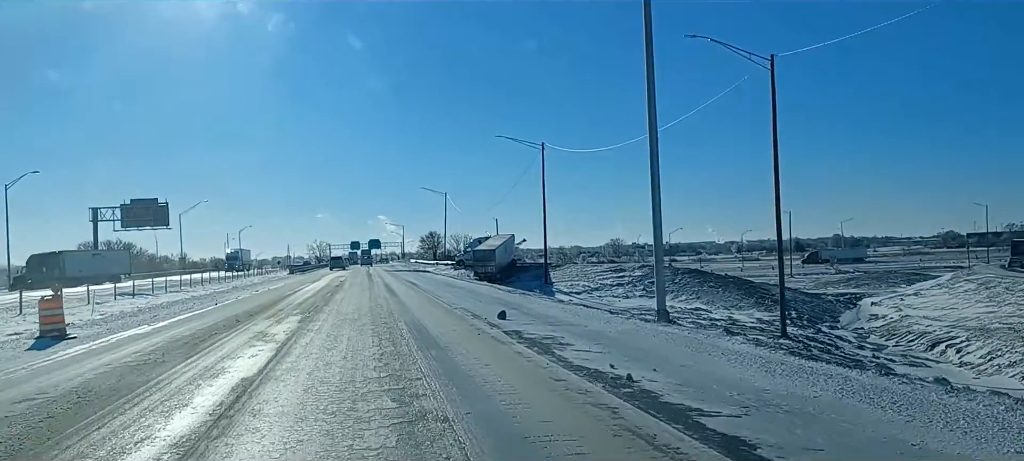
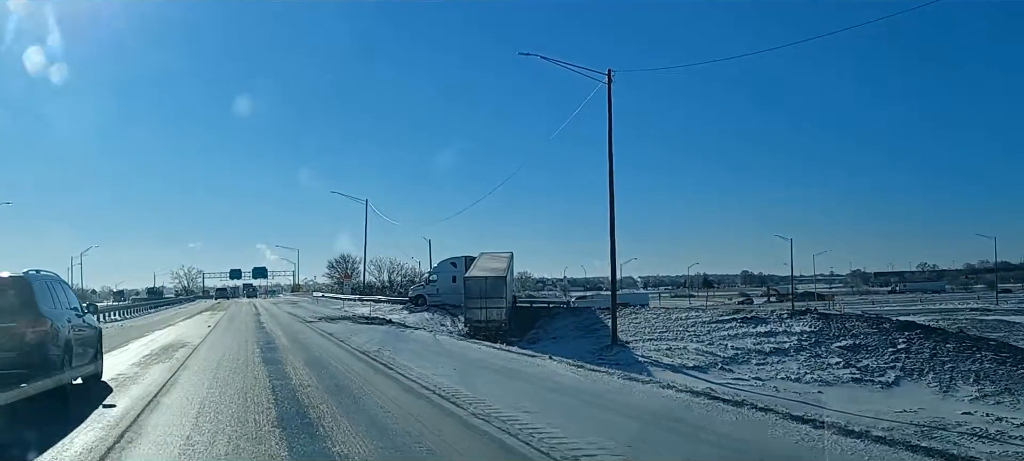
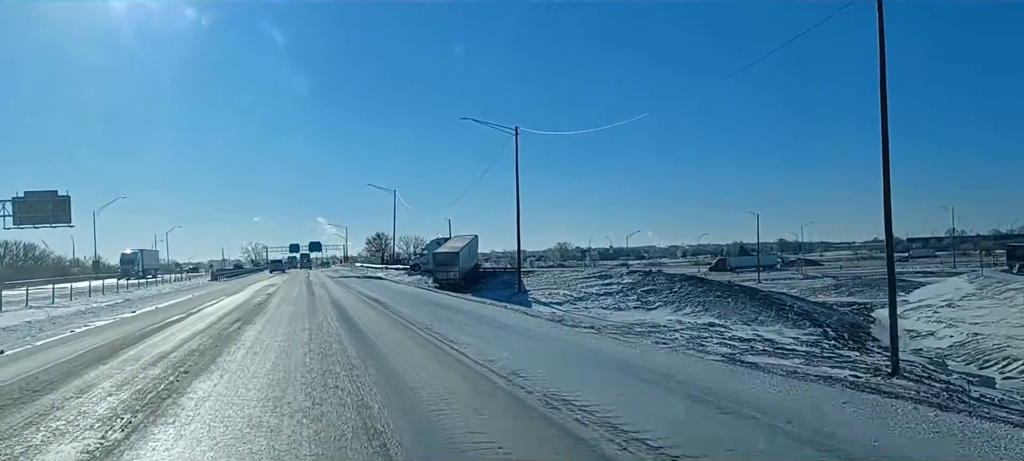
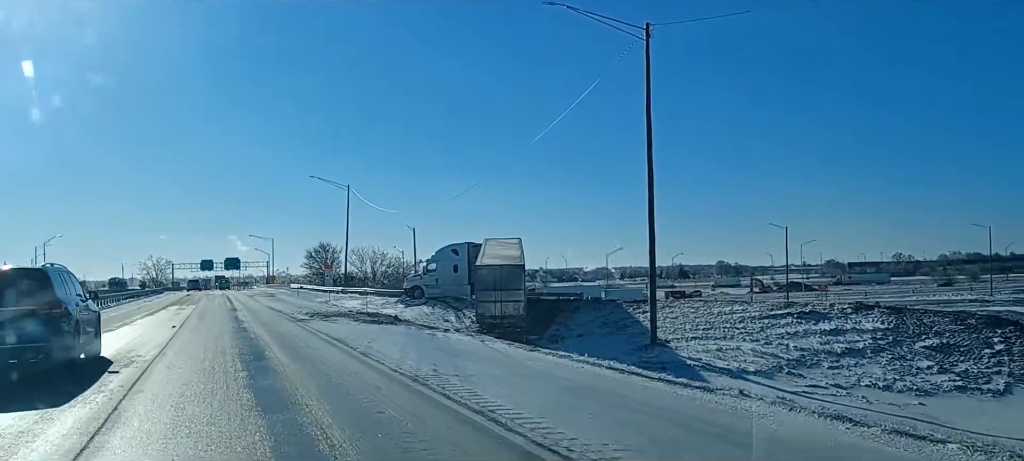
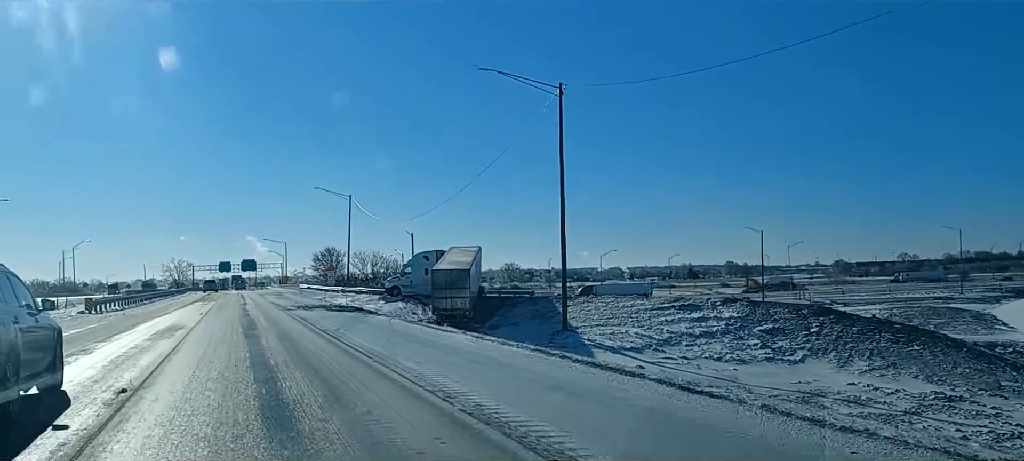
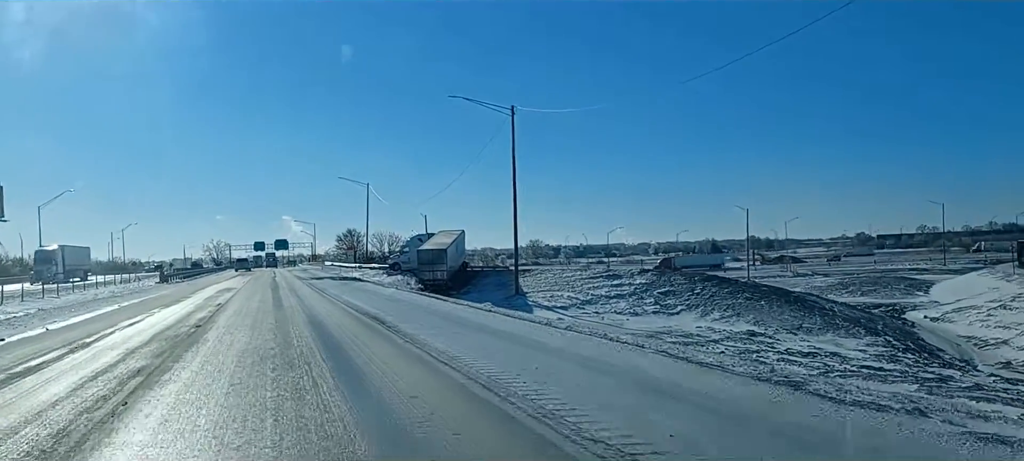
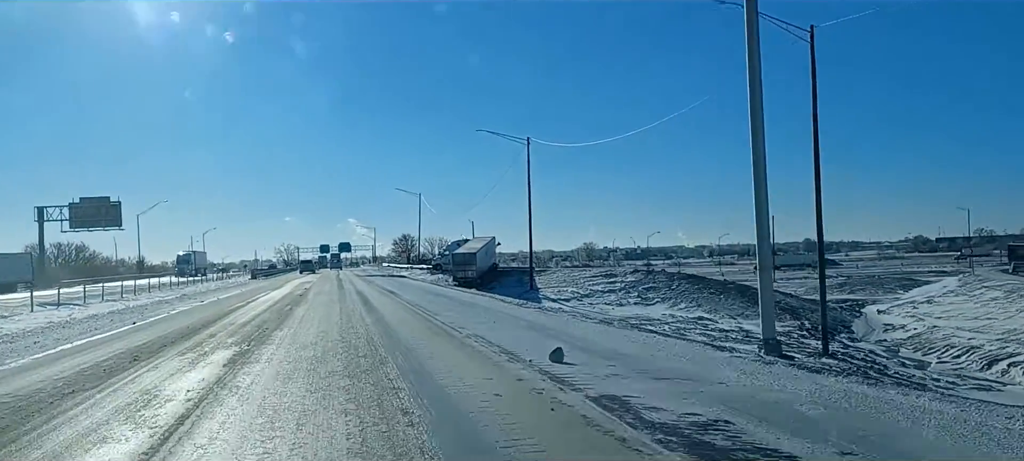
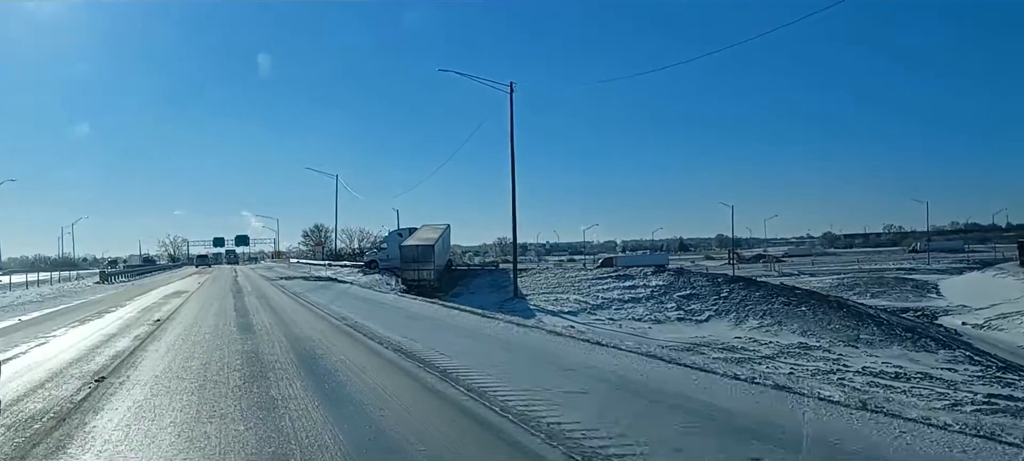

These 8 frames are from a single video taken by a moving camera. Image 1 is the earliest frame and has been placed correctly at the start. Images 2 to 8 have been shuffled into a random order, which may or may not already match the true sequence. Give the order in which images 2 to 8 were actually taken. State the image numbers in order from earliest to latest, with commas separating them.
7, 3, 6, 8, 5, 2, 4
